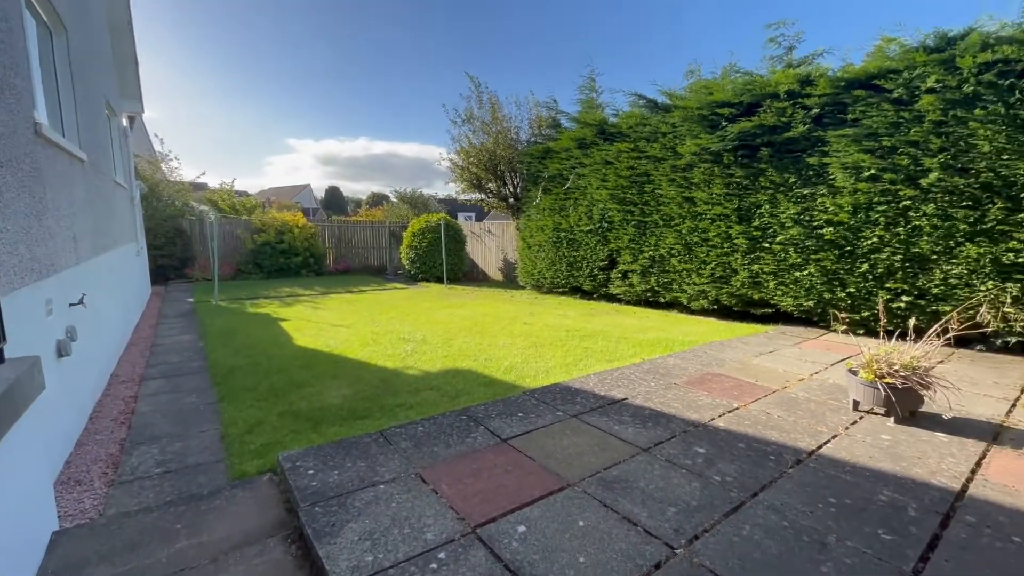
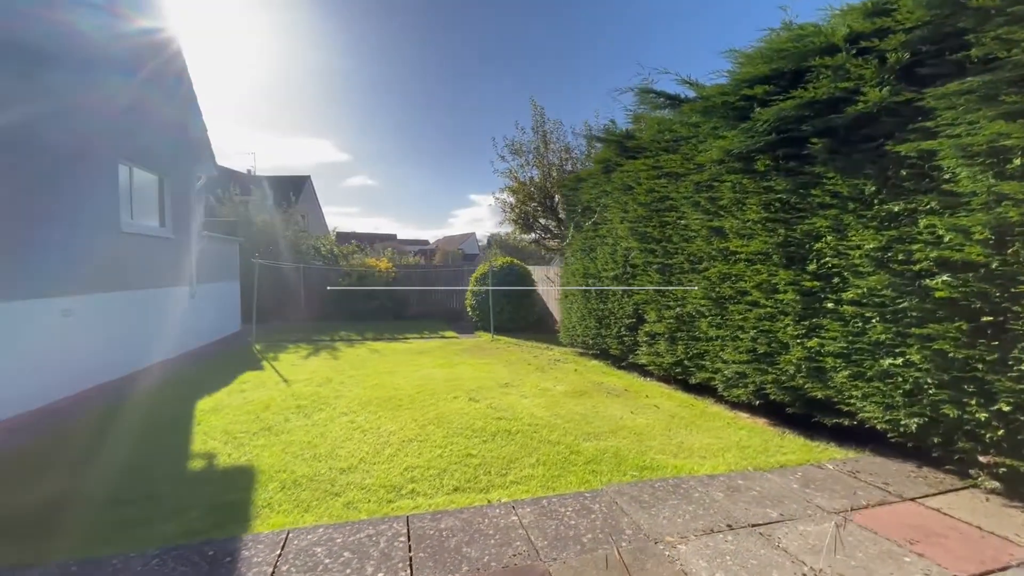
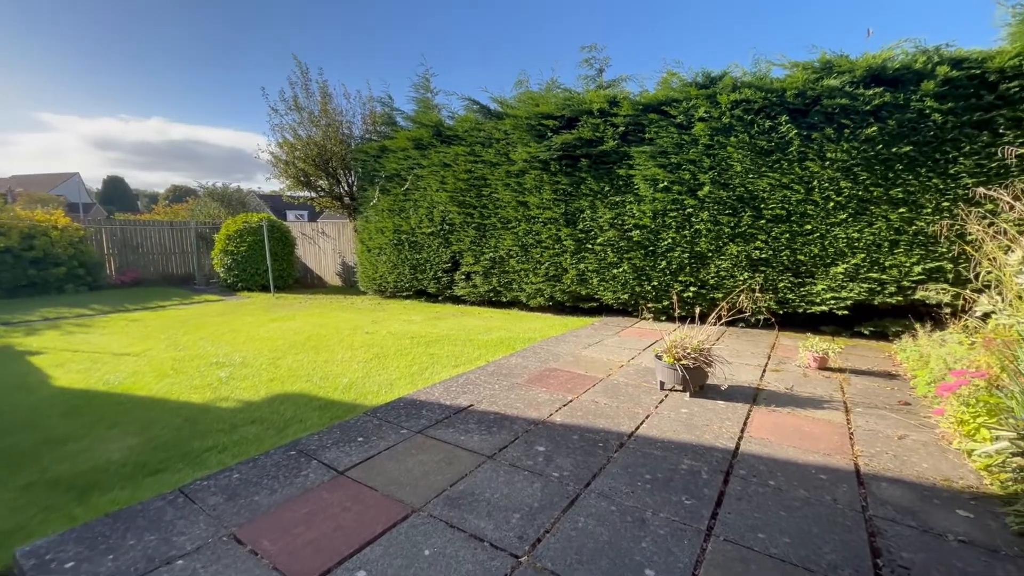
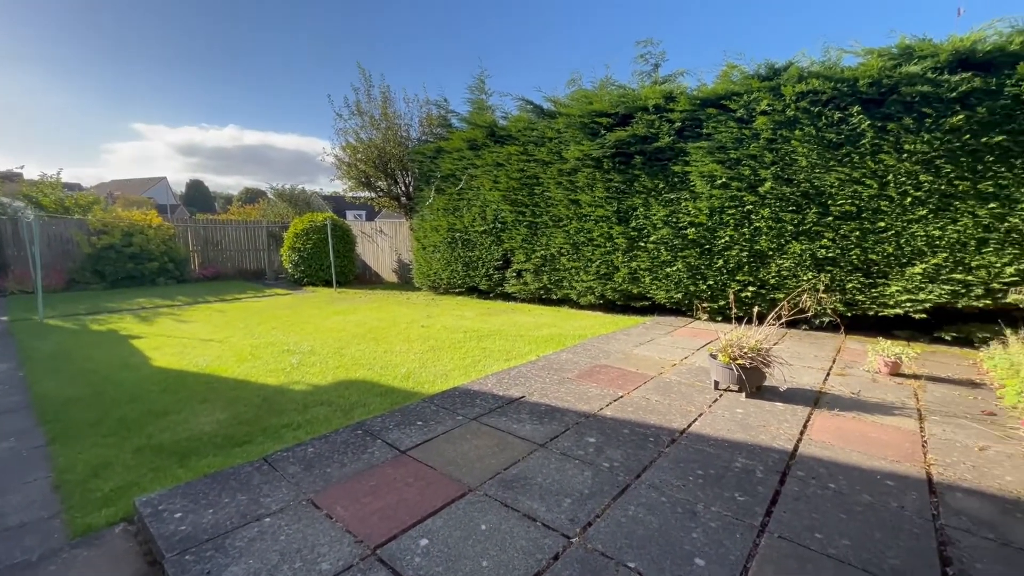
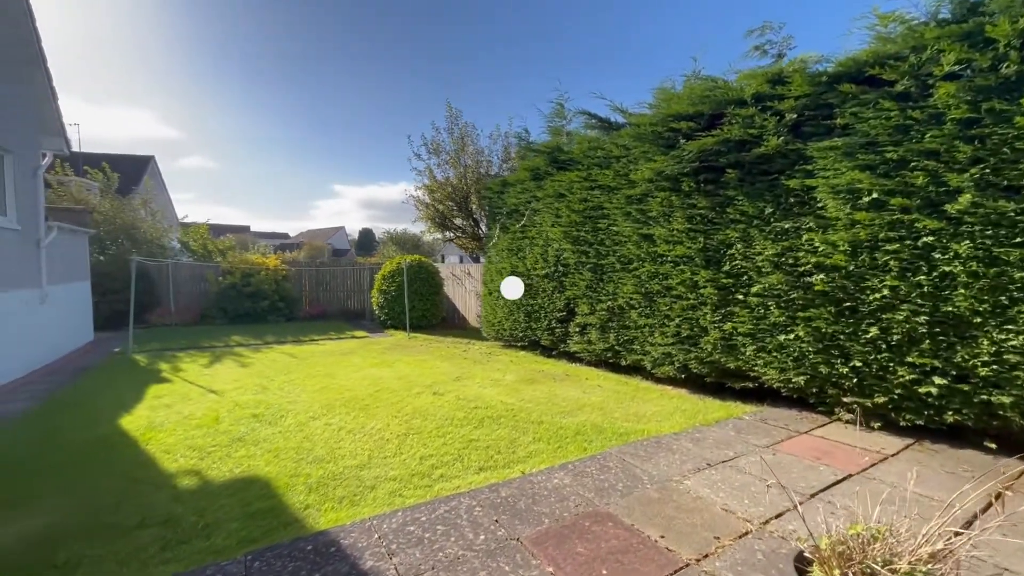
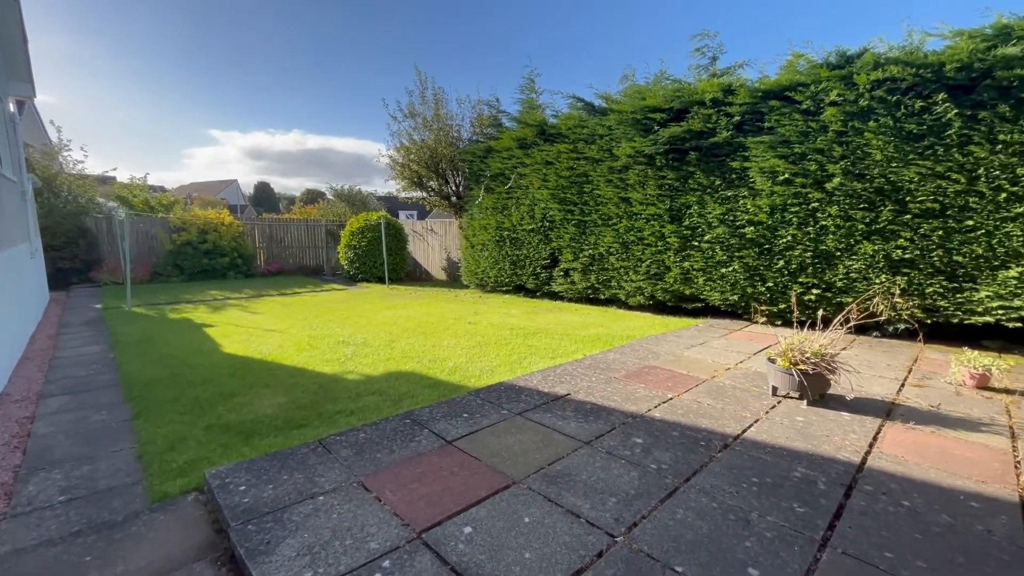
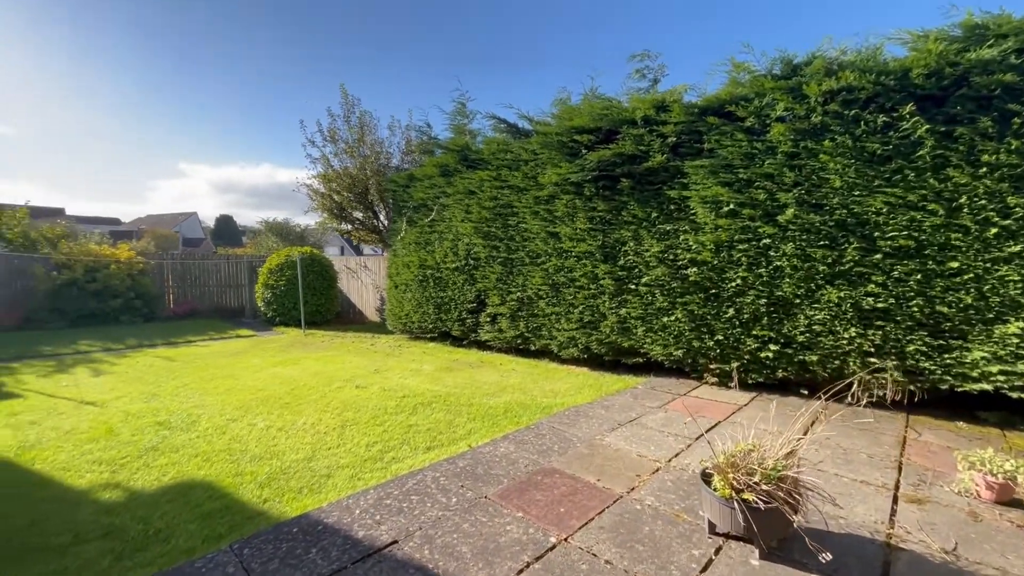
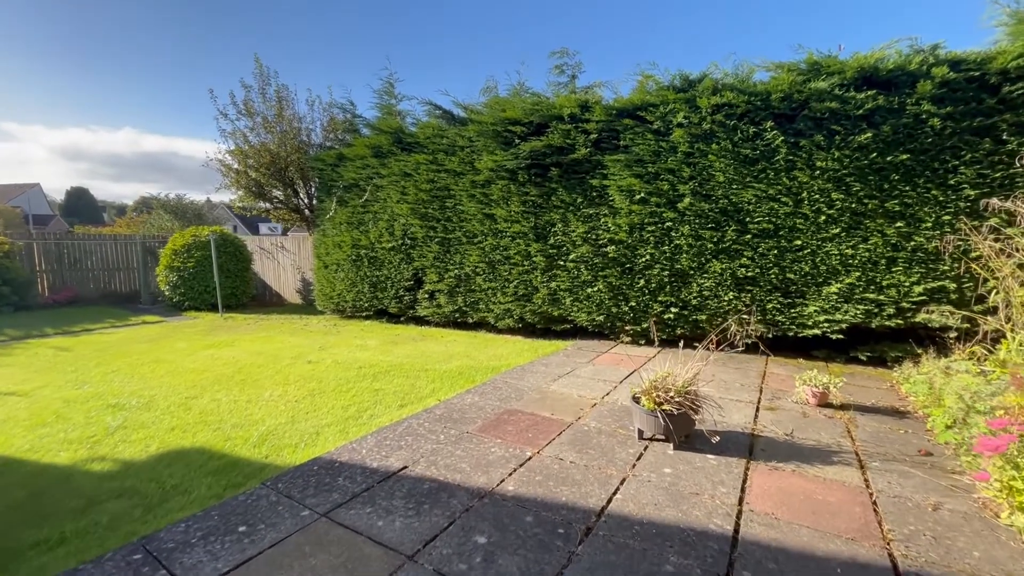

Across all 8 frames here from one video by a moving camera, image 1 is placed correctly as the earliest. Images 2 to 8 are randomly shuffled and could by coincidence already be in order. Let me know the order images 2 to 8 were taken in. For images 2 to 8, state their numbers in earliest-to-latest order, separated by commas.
6, 4, 3, 8, 7, 5, 2
